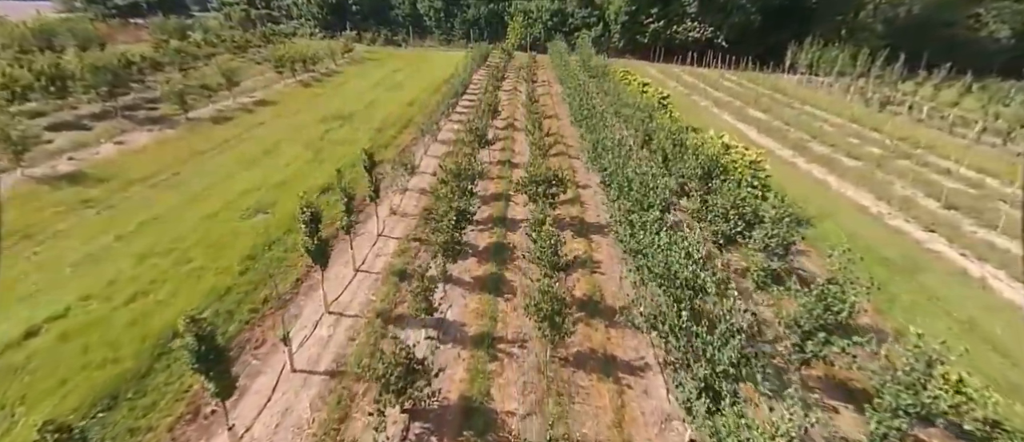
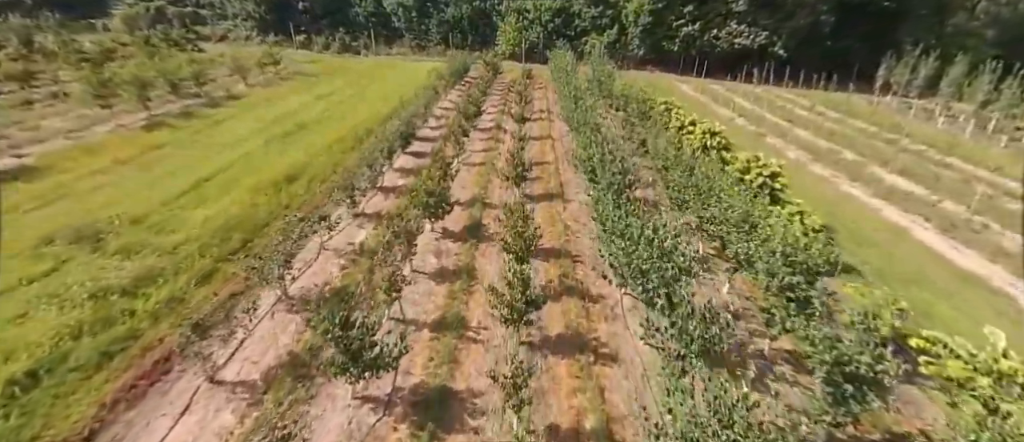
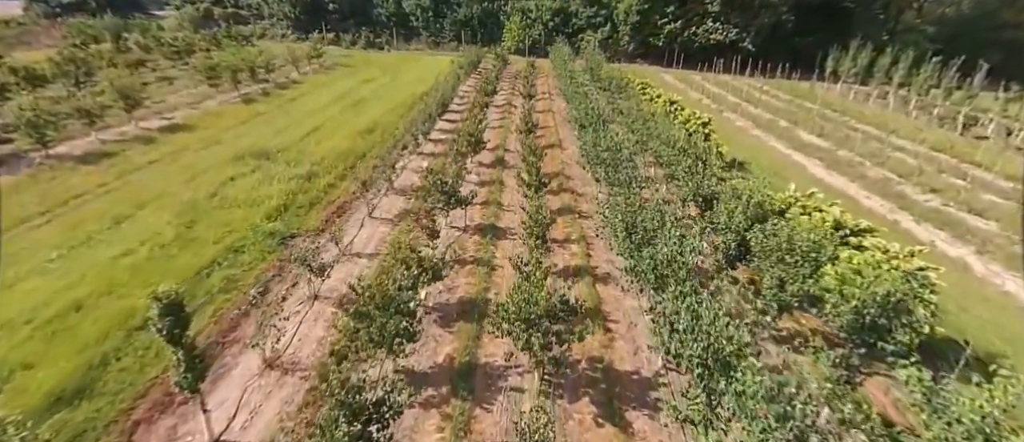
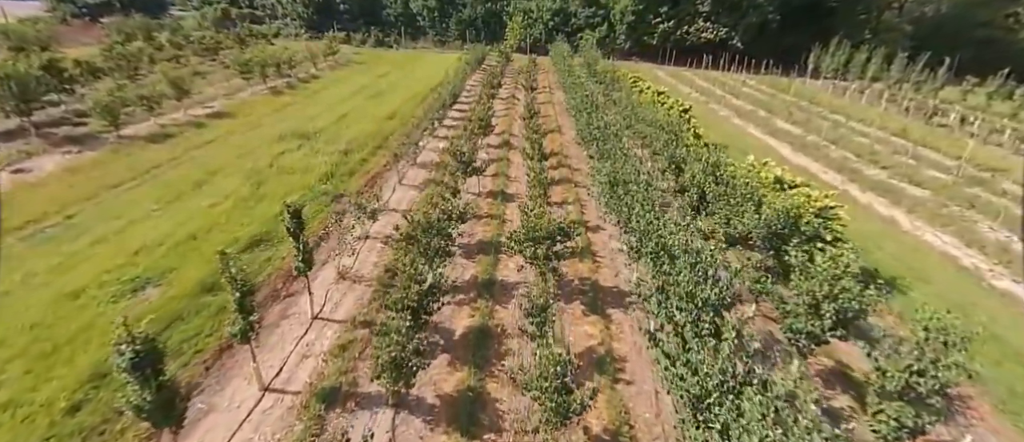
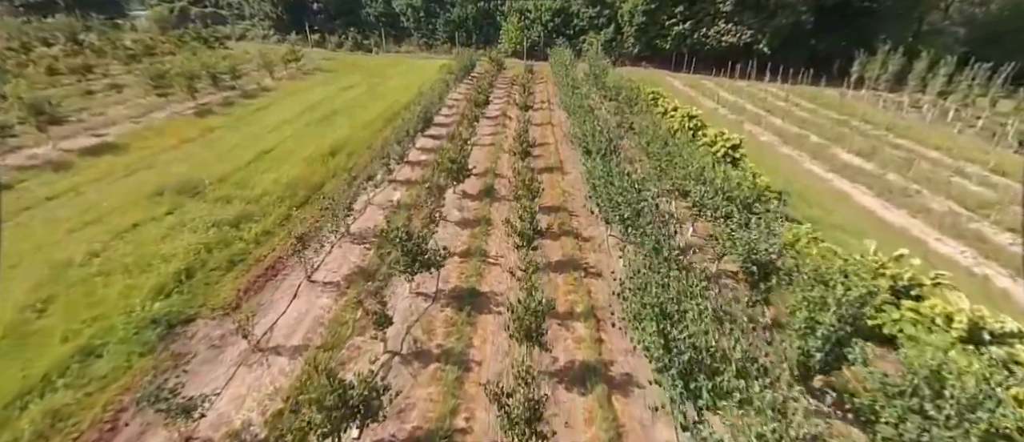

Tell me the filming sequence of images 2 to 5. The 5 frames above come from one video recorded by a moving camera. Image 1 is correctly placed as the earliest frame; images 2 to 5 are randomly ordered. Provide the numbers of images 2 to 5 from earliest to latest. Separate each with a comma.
4, 3, 5, 2
